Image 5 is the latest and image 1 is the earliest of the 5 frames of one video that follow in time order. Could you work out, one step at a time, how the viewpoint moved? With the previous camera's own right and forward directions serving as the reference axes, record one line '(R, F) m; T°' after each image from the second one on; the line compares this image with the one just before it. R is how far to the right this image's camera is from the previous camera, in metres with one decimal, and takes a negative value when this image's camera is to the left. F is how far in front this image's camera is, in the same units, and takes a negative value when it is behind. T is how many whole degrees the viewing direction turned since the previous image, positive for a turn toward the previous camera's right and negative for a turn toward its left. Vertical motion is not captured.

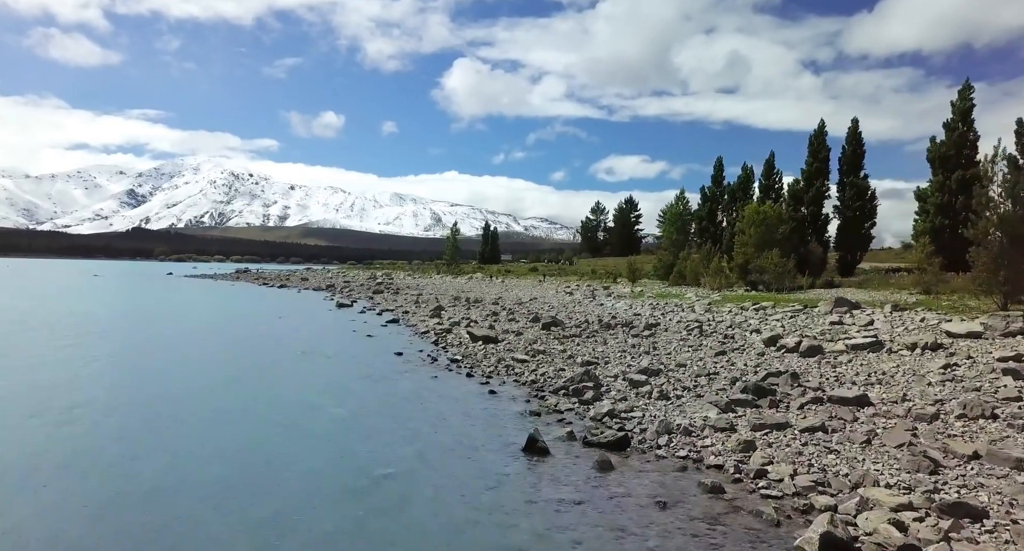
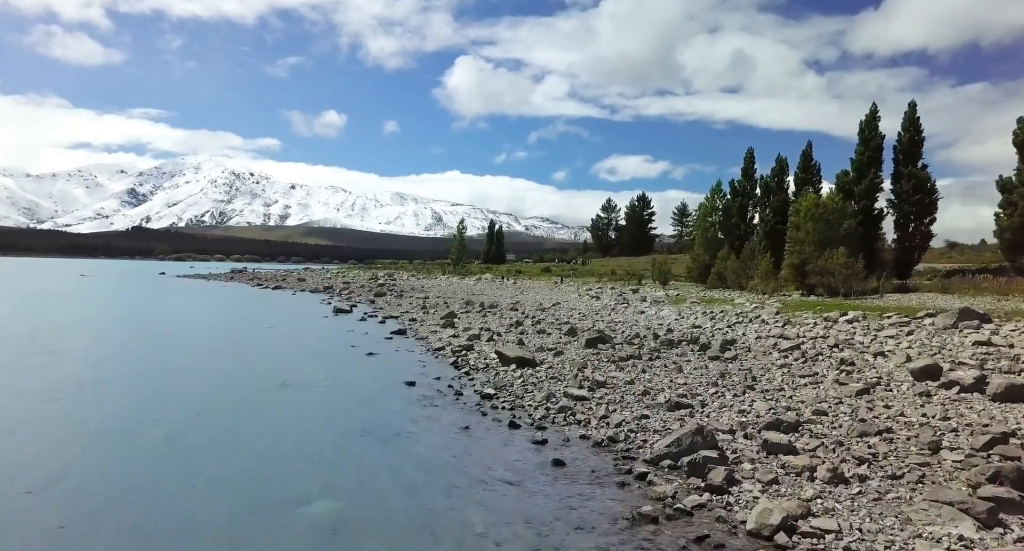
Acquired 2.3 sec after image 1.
(-1.2, +5.8) m; 0°
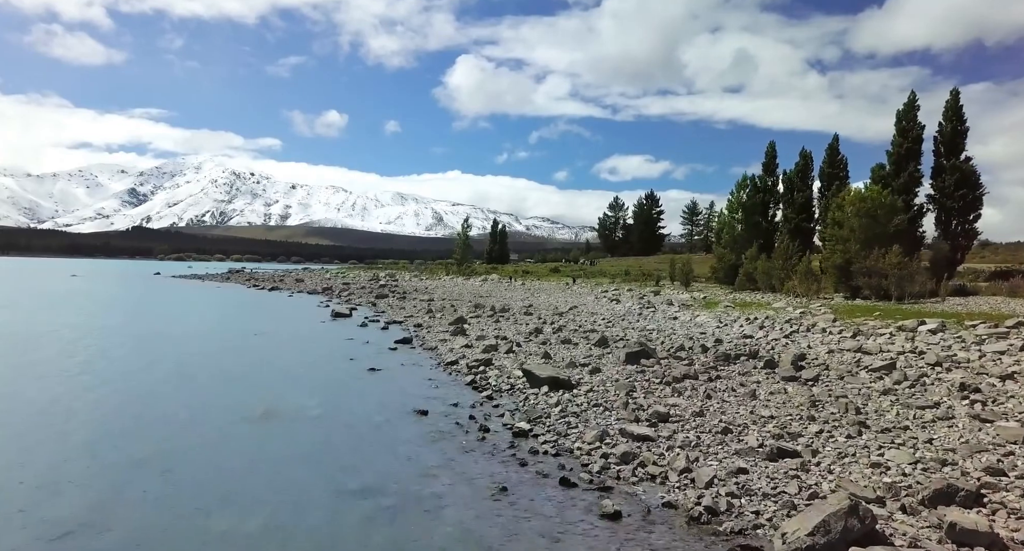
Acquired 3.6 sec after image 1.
(-0.7, +3.6) m; 0°
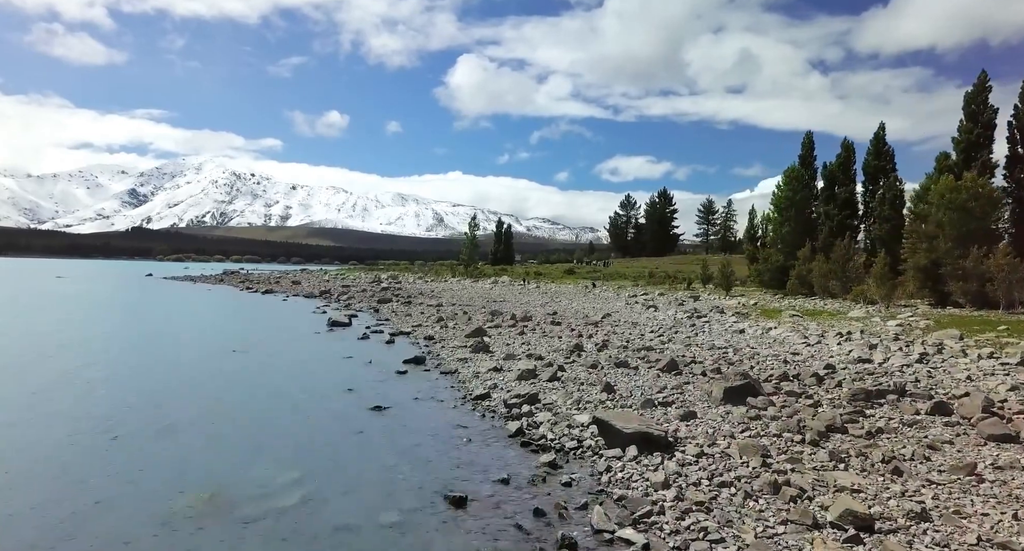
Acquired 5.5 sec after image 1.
(-1.2, +5.5) m; 0°
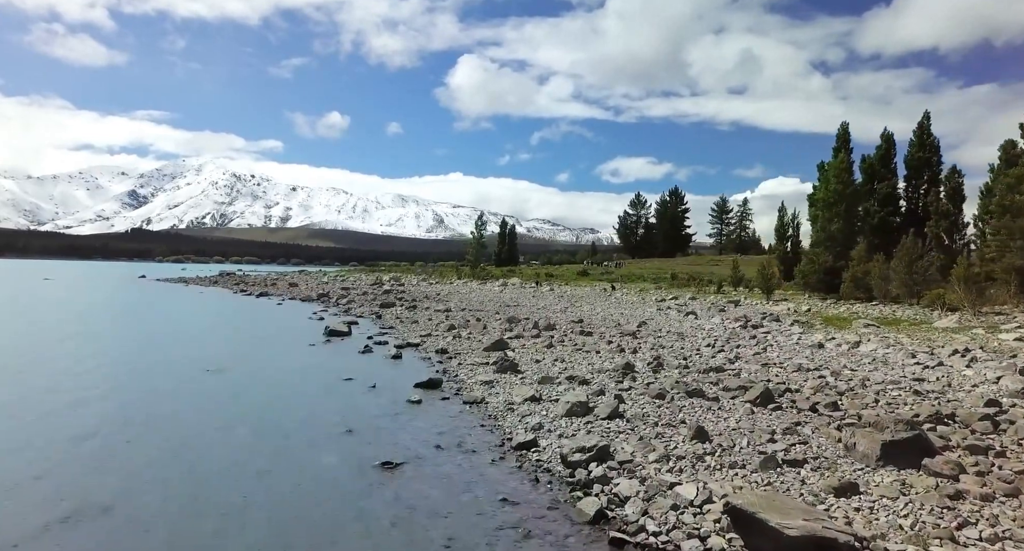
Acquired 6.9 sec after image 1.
(-1.0, +4.5) m; 0°
